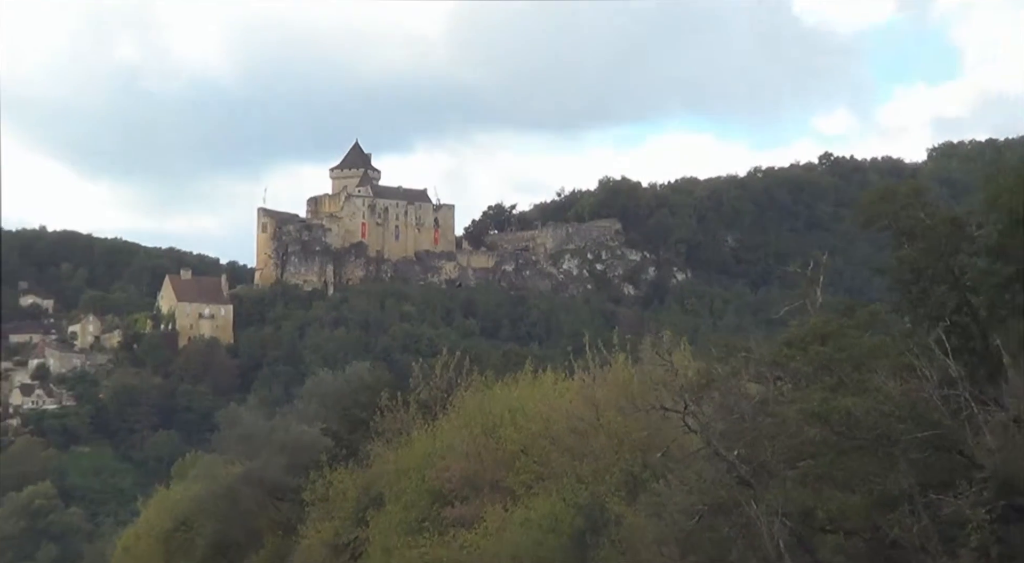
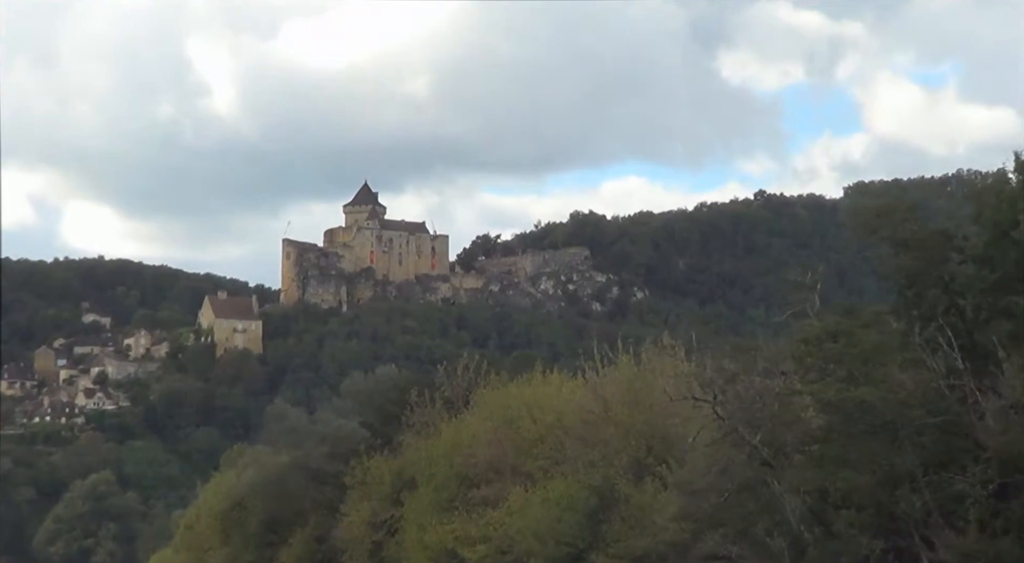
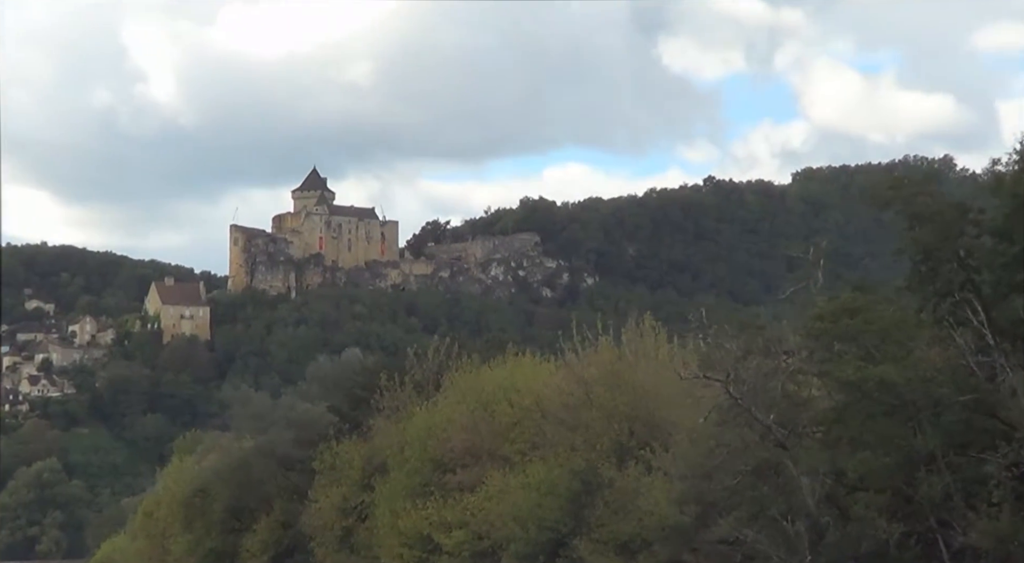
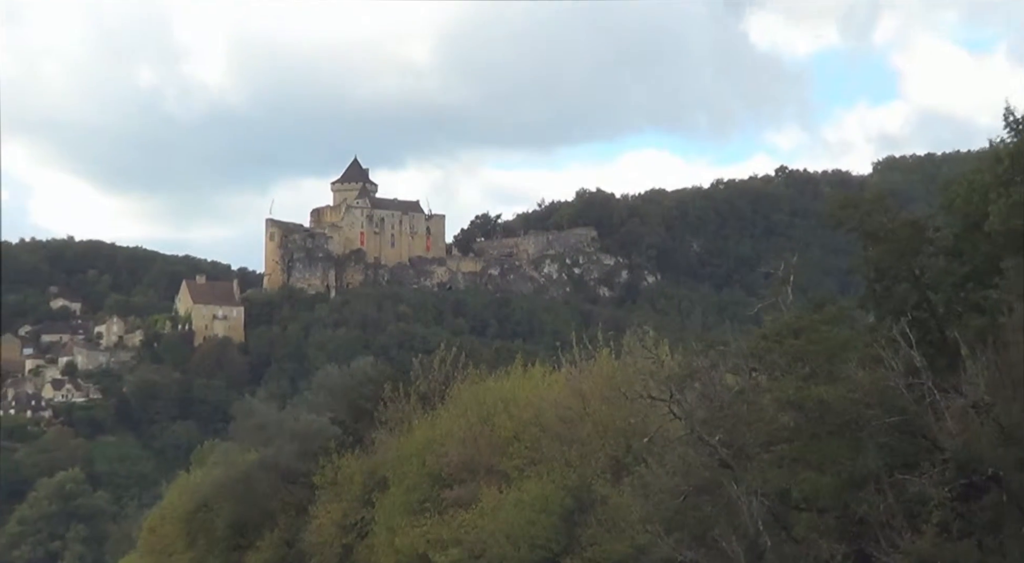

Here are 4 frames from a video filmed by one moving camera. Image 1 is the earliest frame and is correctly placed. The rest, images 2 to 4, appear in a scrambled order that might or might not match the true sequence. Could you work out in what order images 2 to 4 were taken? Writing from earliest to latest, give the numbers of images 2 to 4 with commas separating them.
4, 2, 3
